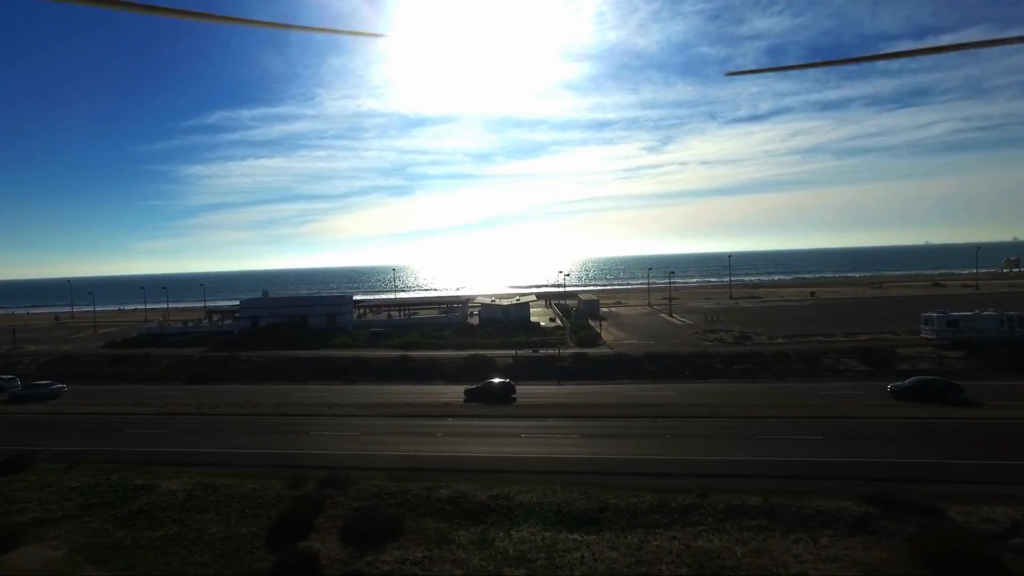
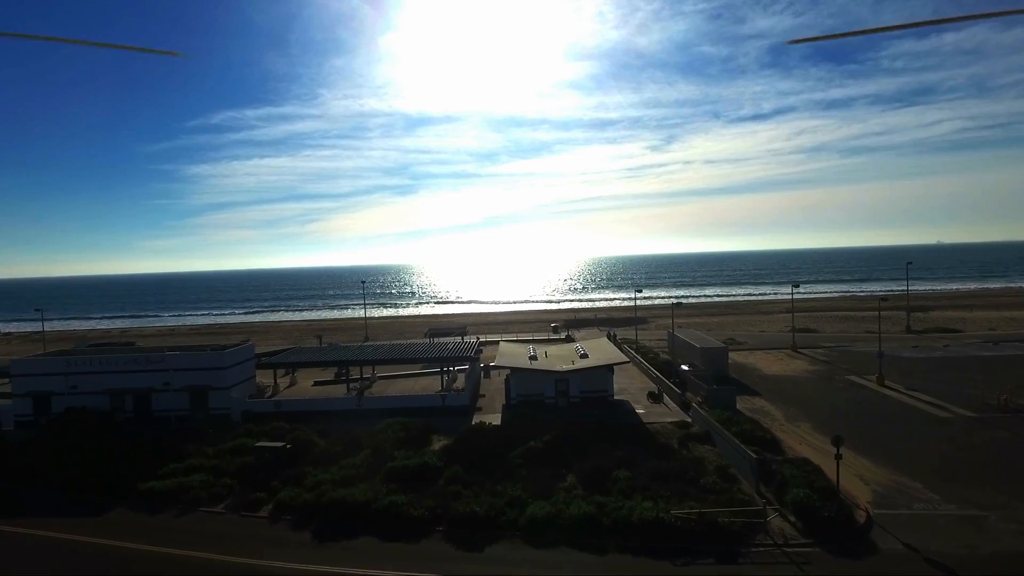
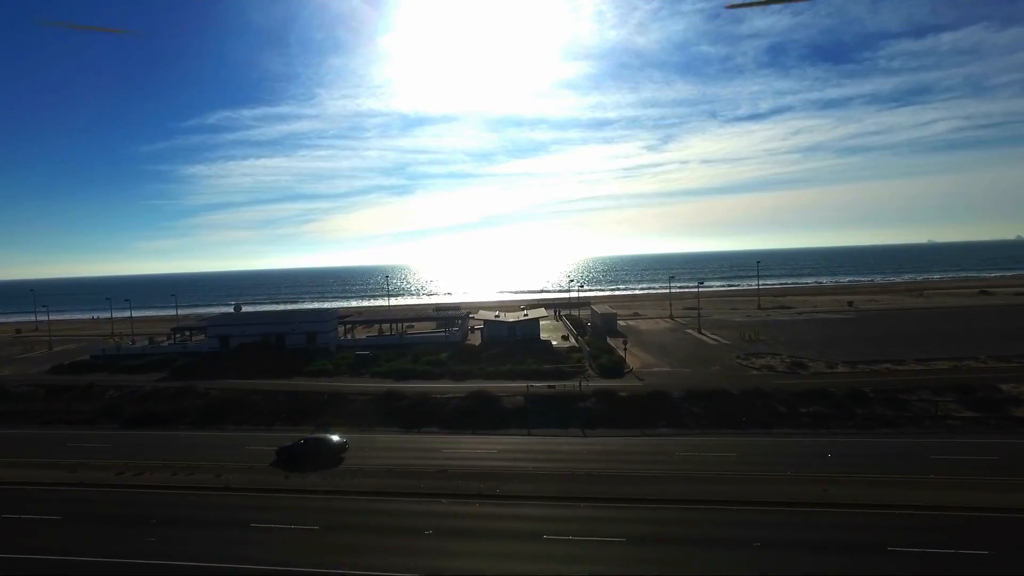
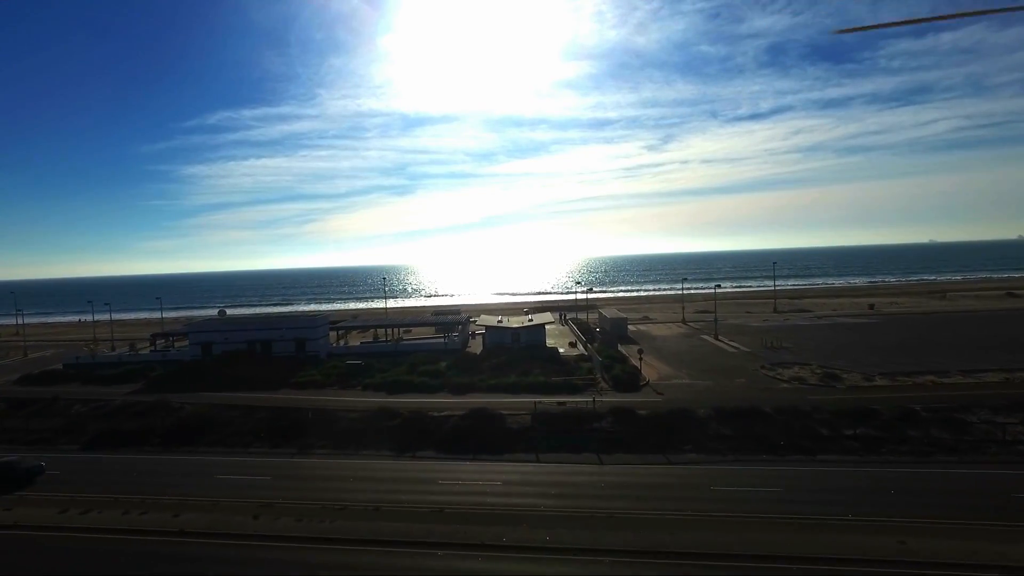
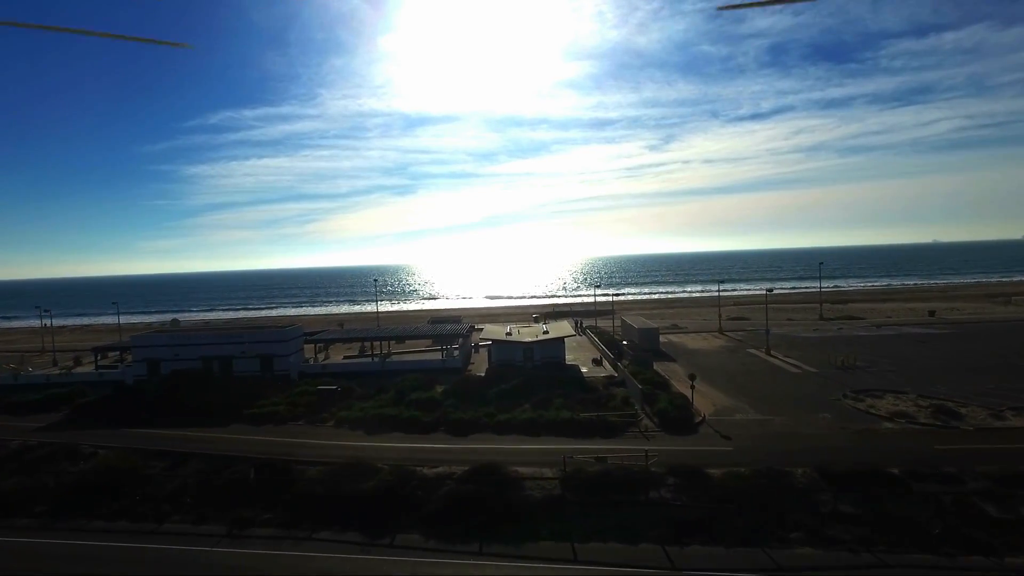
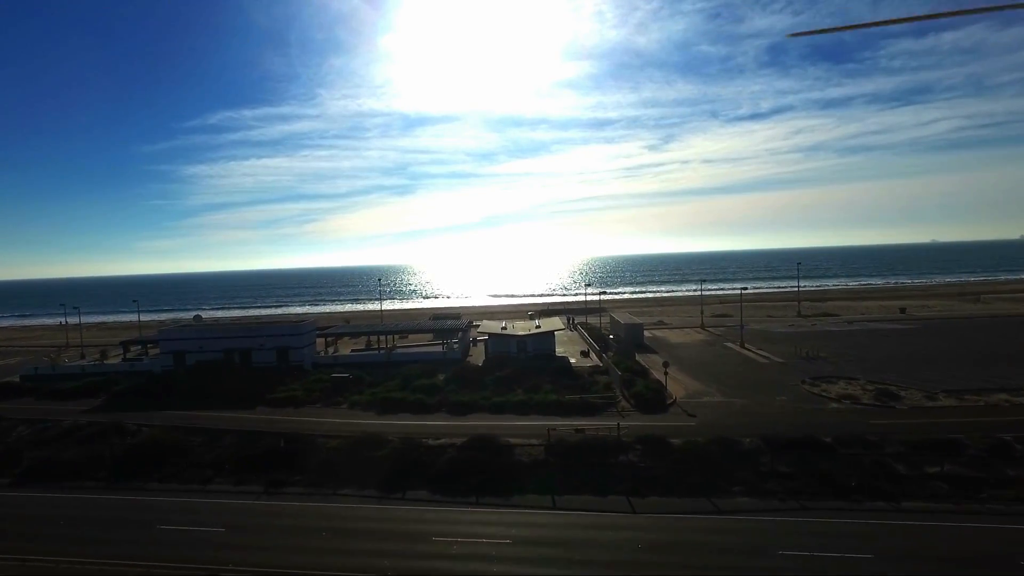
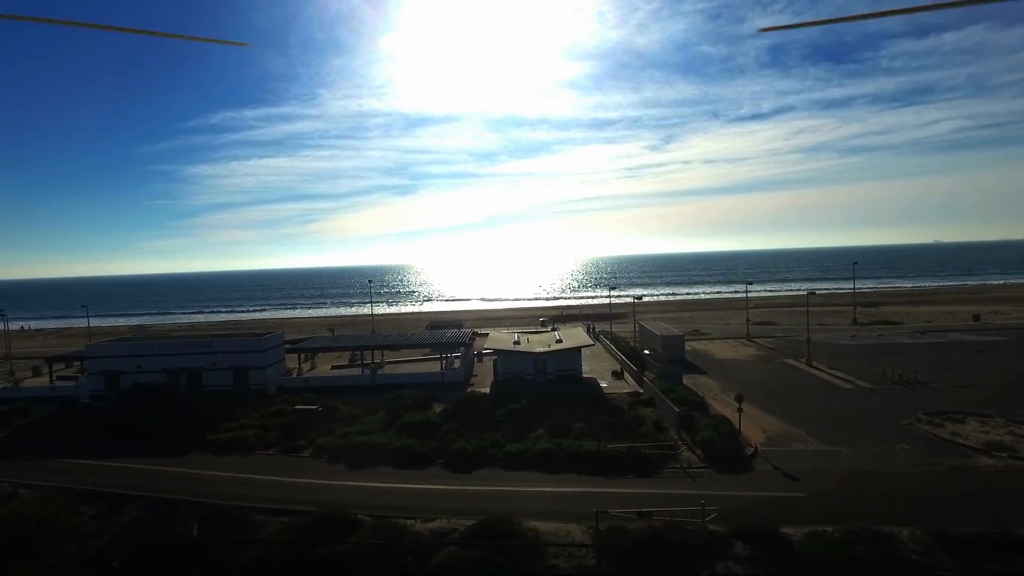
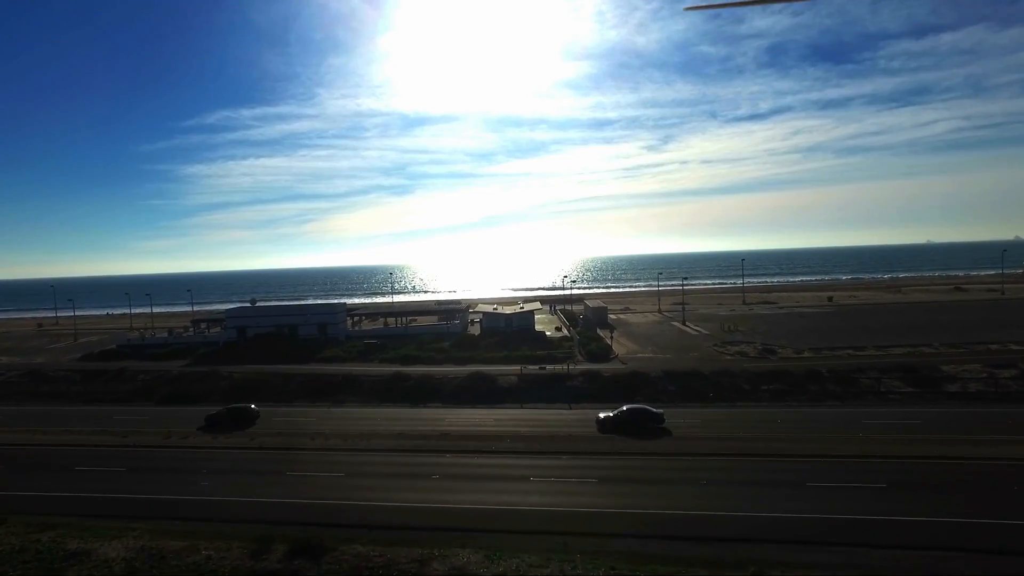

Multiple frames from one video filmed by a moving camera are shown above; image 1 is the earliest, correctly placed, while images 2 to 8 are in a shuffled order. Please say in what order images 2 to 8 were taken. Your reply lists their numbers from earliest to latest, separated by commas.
8, 3, 4, 6, 5, 7, 2
